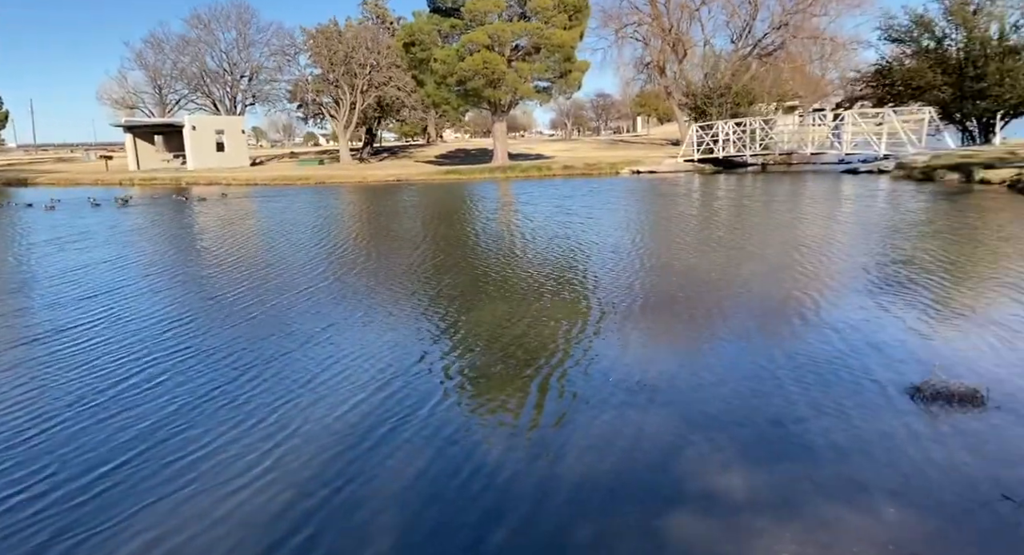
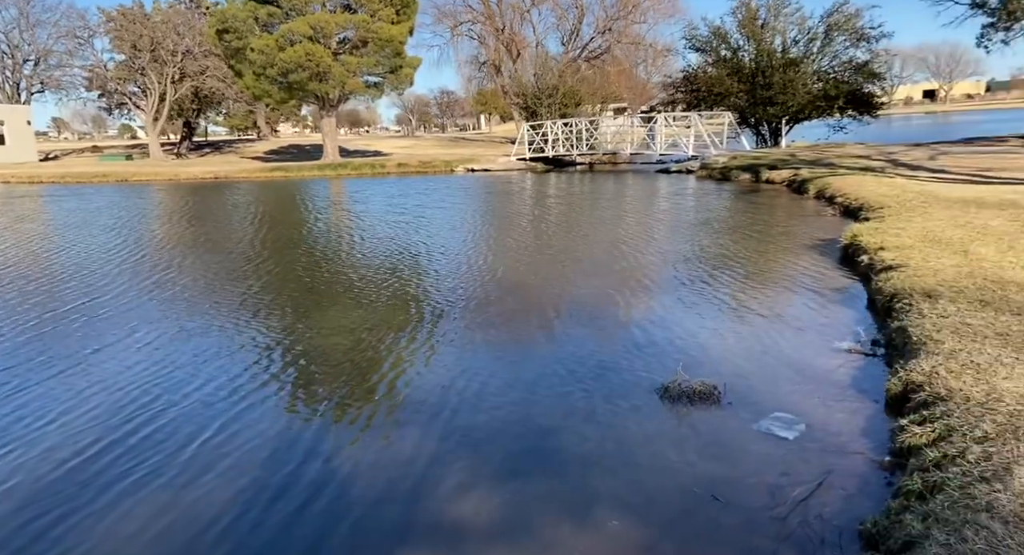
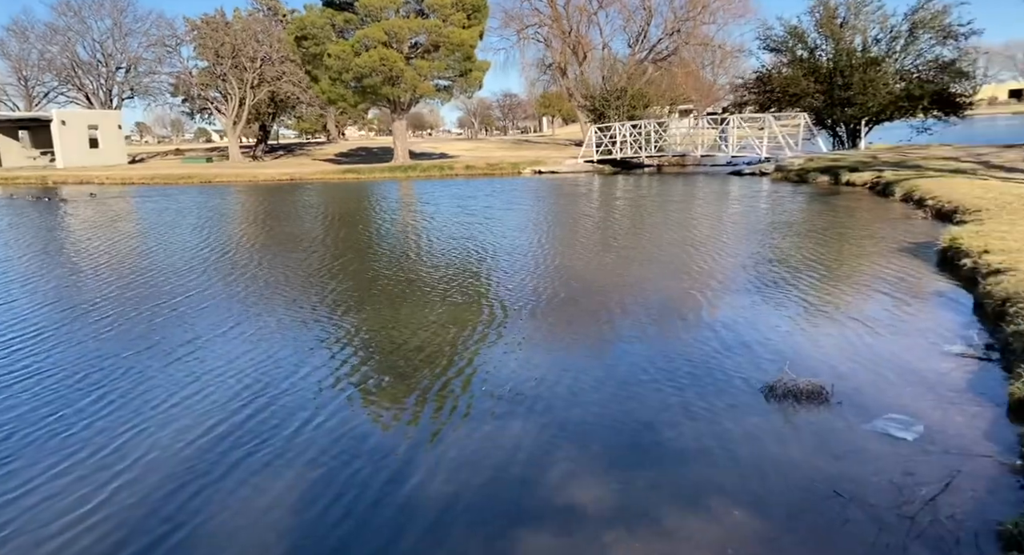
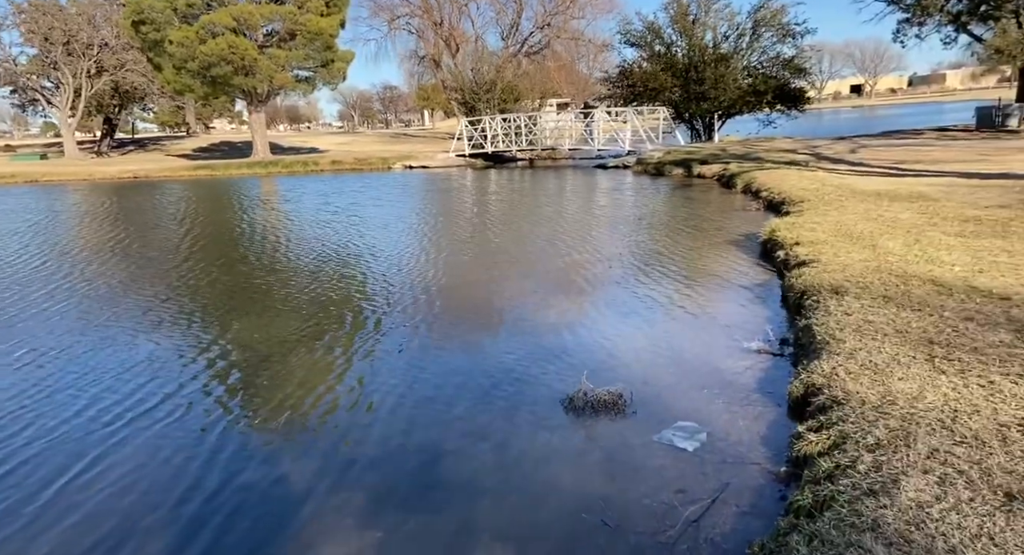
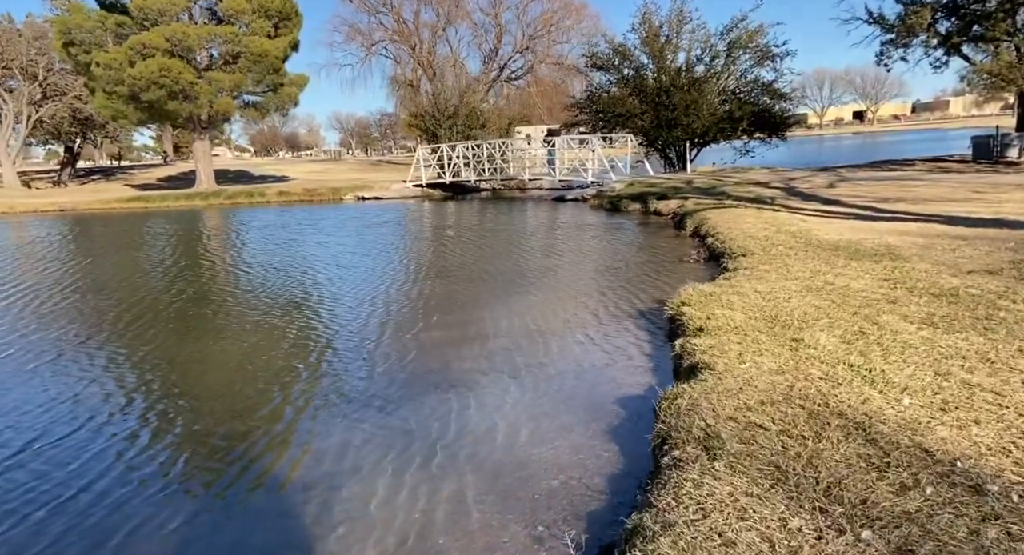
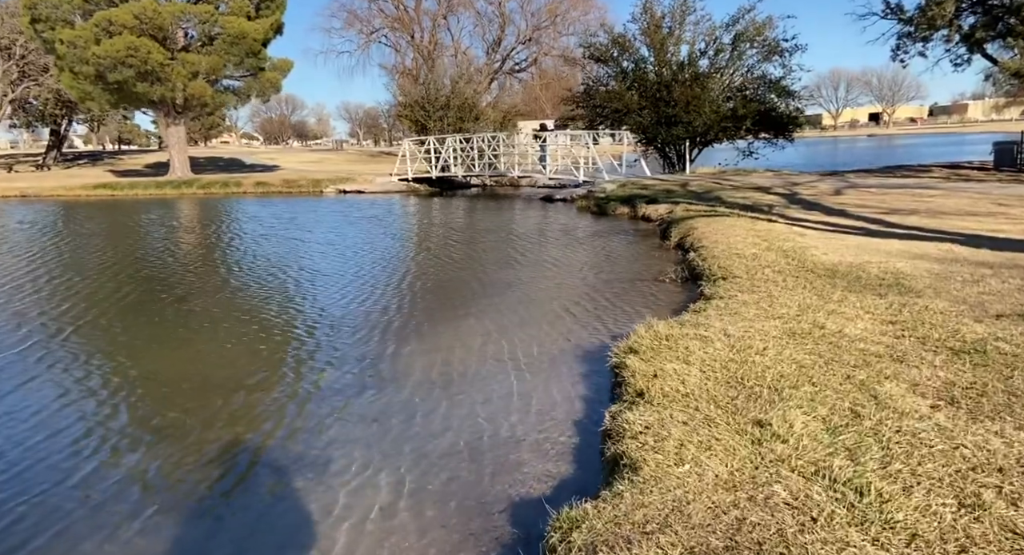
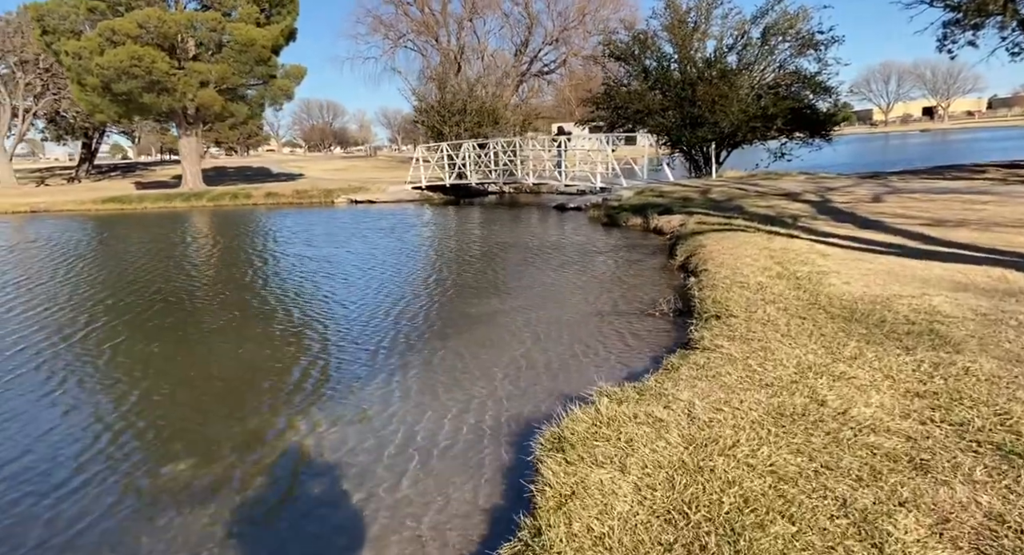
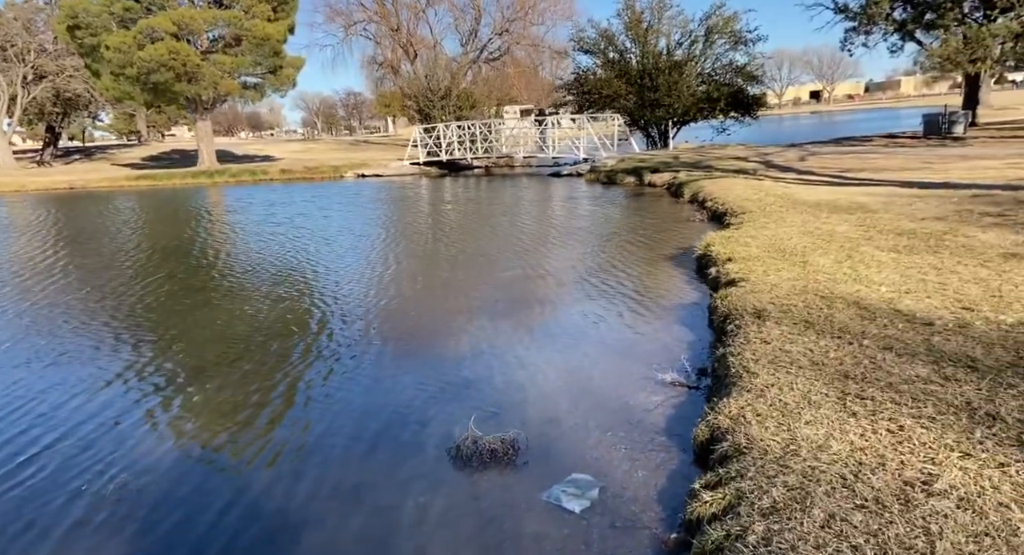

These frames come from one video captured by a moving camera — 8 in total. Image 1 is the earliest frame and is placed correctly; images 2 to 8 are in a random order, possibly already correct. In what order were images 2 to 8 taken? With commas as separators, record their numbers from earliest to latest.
3, 2, 4, 8, 5, 6, 7
